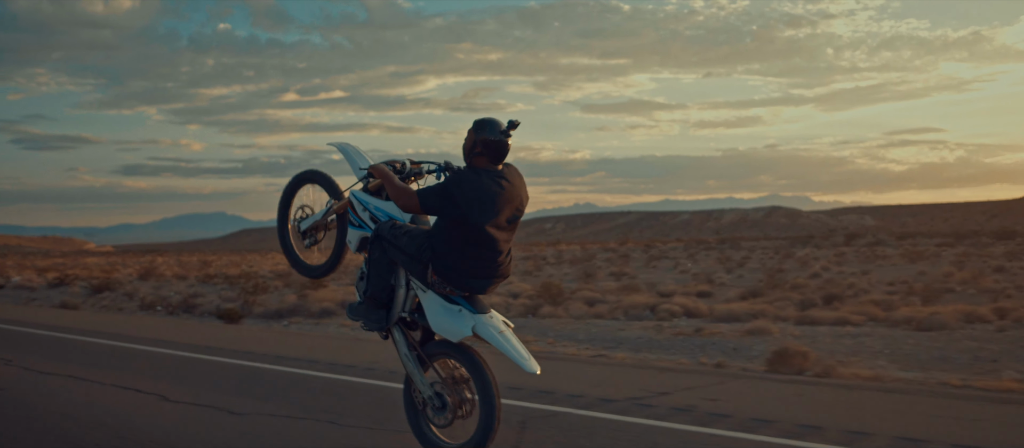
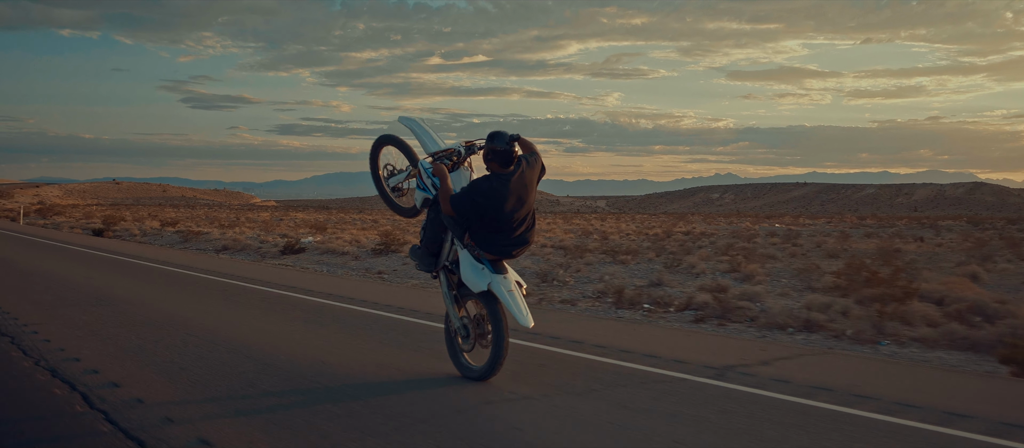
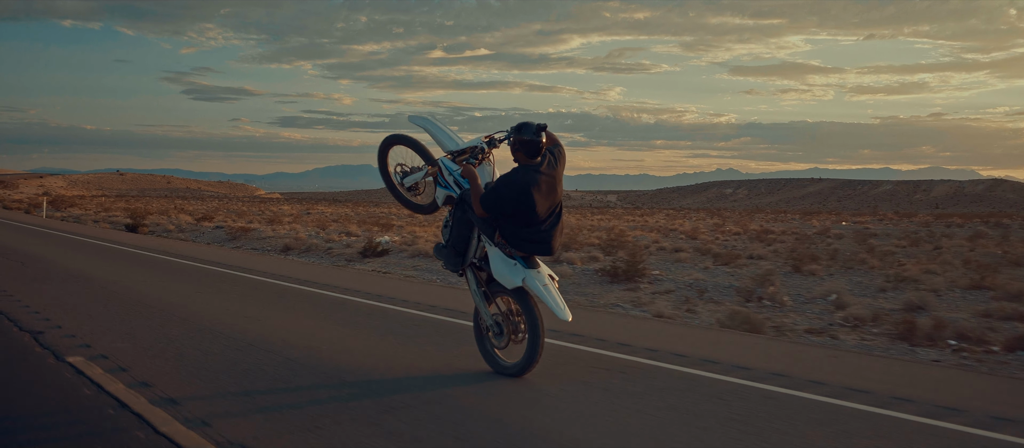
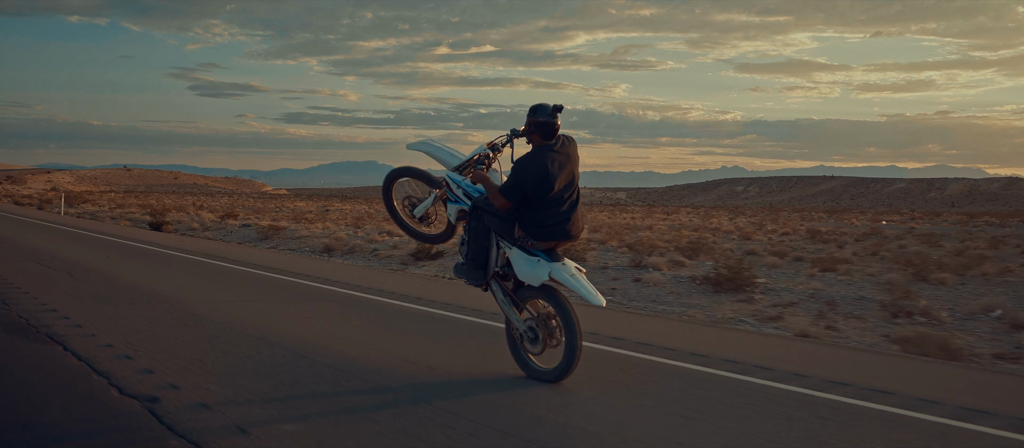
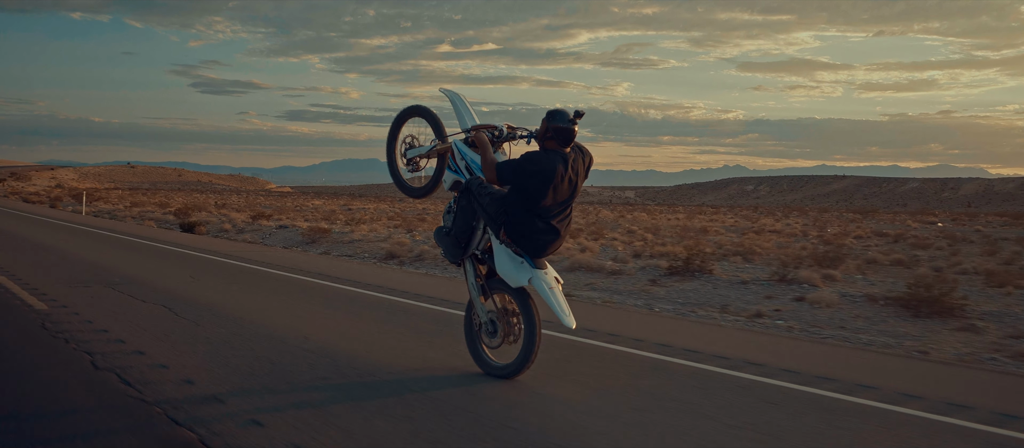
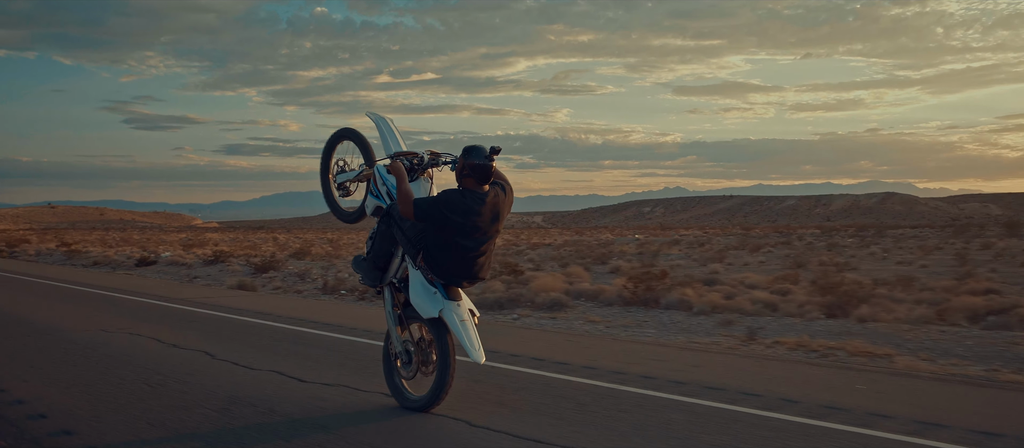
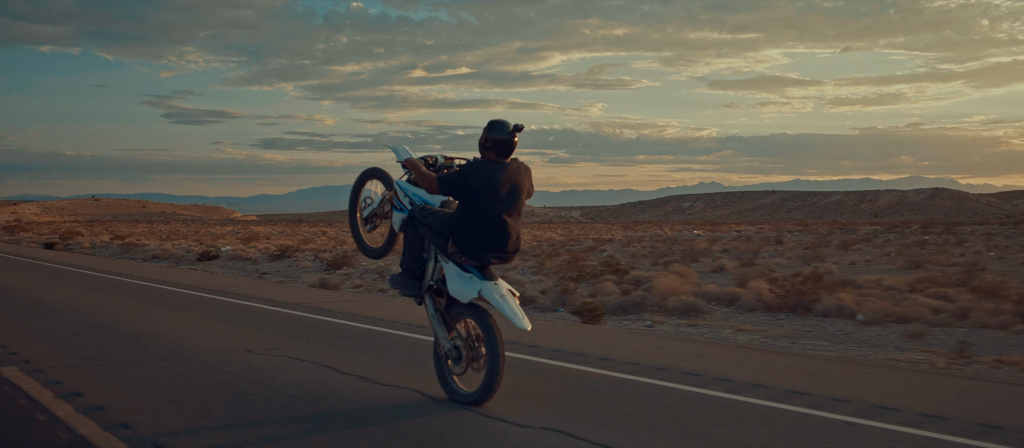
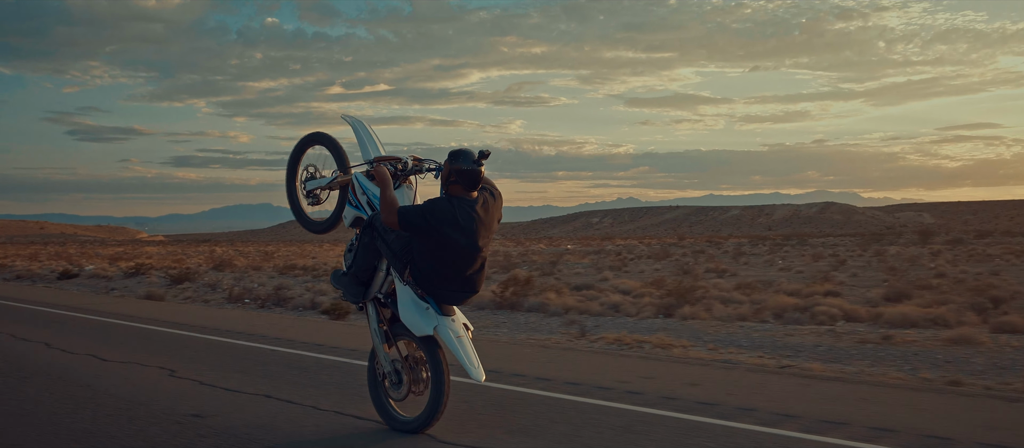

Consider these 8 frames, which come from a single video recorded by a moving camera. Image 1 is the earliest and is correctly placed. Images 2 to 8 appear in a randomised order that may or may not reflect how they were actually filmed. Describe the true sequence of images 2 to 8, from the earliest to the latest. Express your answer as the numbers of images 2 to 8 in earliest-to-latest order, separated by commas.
8, 6, 7, 2, 3, 4, 5
